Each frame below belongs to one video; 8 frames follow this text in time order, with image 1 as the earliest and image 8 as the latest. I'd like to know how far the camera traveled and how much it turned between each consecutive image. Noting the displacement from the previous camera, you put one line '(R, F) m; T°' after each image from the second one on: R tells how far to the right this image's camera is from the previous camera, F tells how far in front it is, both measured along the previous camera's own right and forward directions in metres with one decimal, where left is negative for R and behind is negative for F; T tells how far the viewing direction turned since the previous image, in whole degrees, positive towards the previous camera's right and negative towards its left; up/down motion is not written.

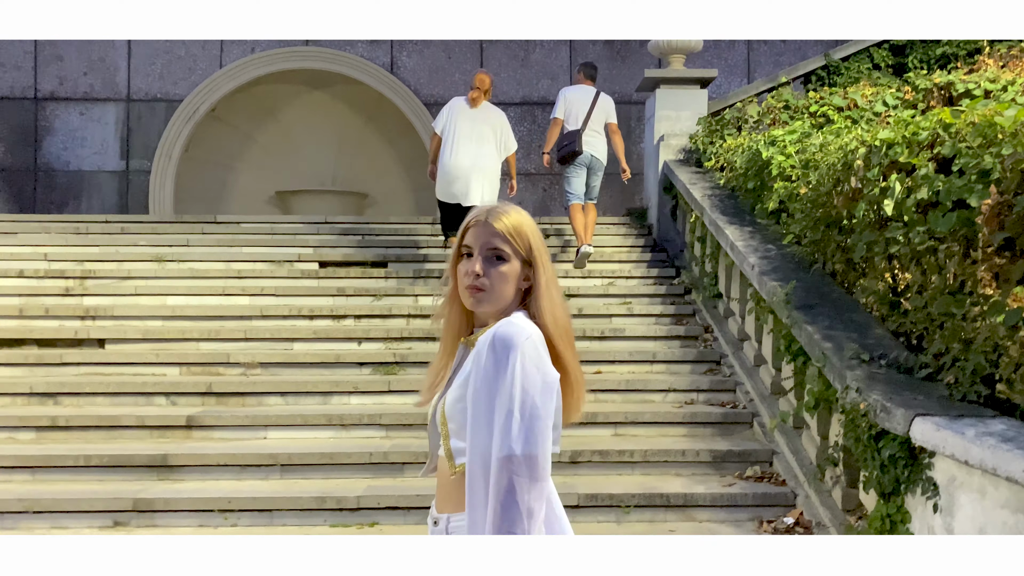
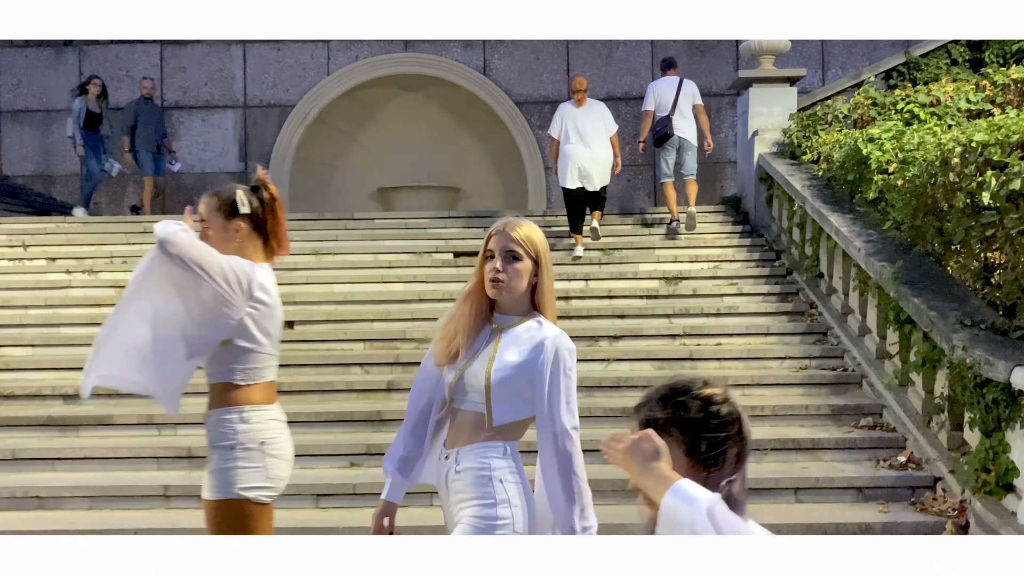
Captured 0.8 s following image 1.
(-0.6, -0.9) m; -3°
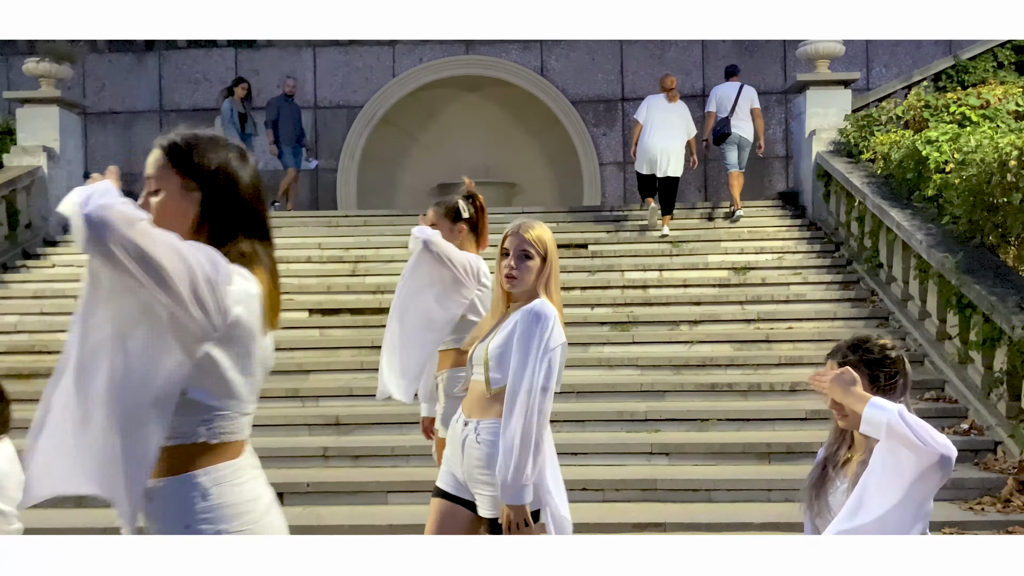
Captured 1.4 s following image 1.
(-0.5, -0.7) m; -1°
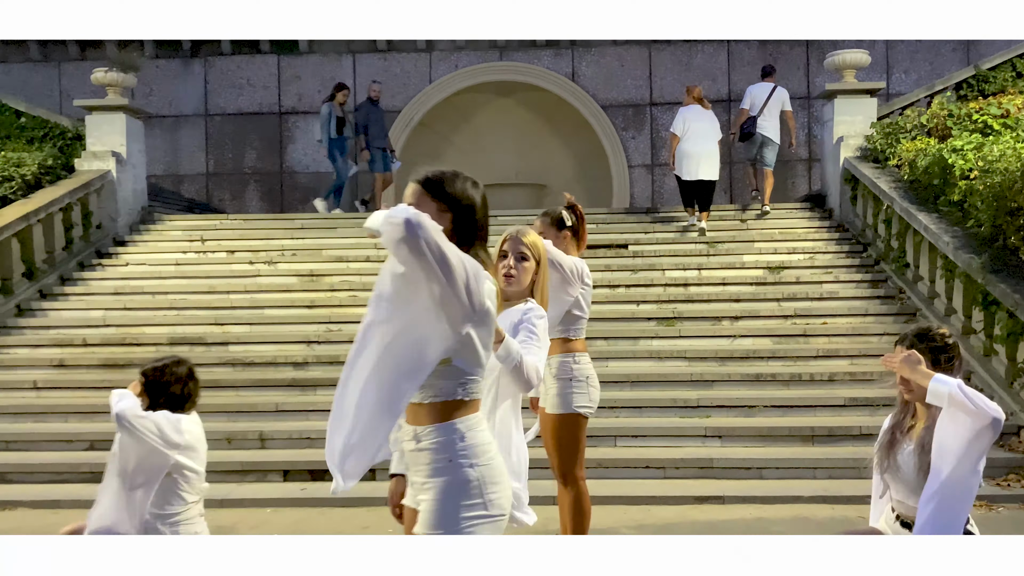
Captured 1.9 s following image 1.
(-0.4, -0.6) m; -1°
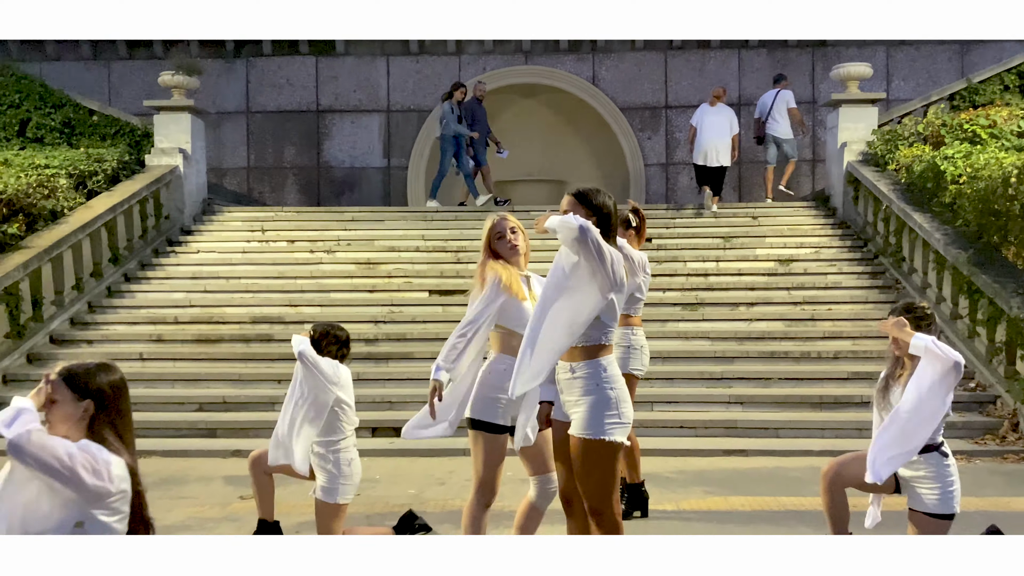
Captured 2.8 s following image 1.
(-0.4, -1.0) m; 0°
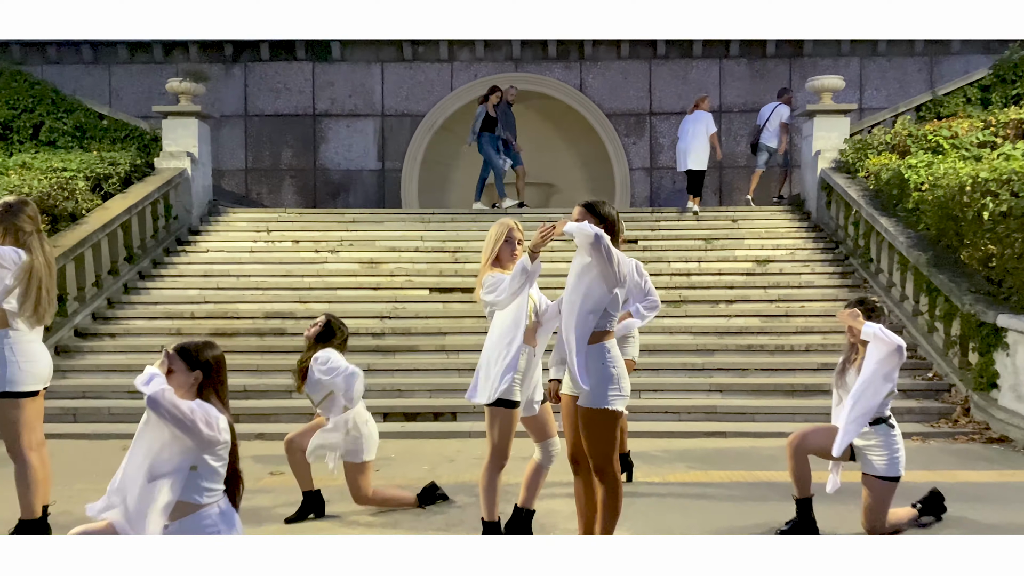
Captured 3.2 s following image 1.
(-0.2, -0.6) m; +1°
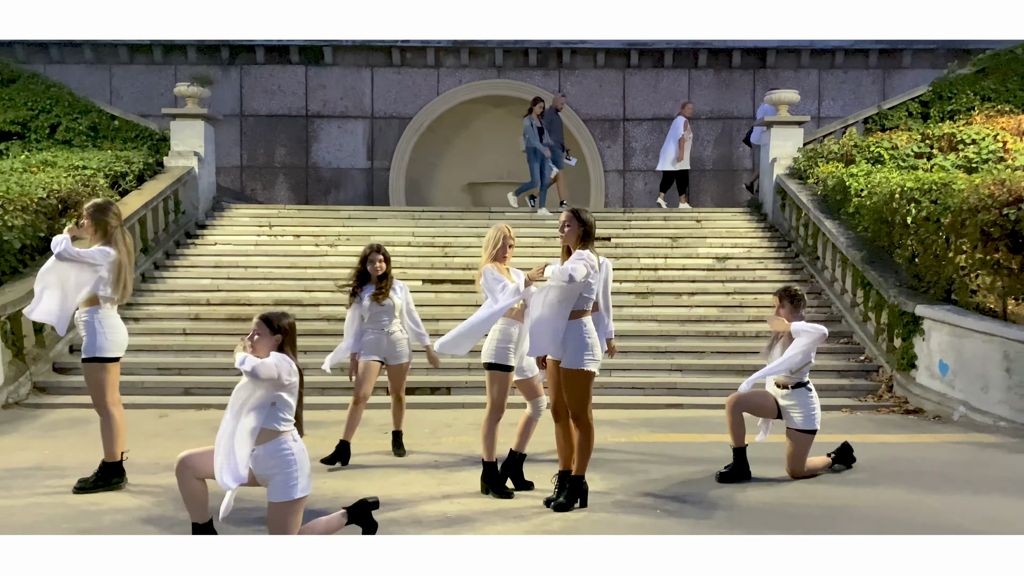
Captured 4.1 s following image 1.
(-0.1, -1.0) m; +2°
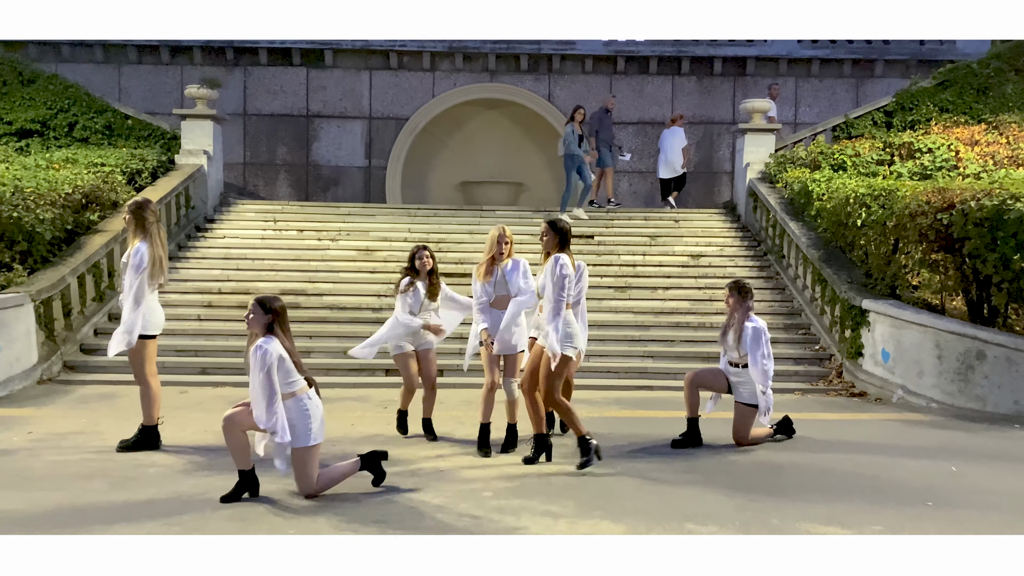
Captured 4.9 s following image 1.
(0.0, -0.9) m; 0°
